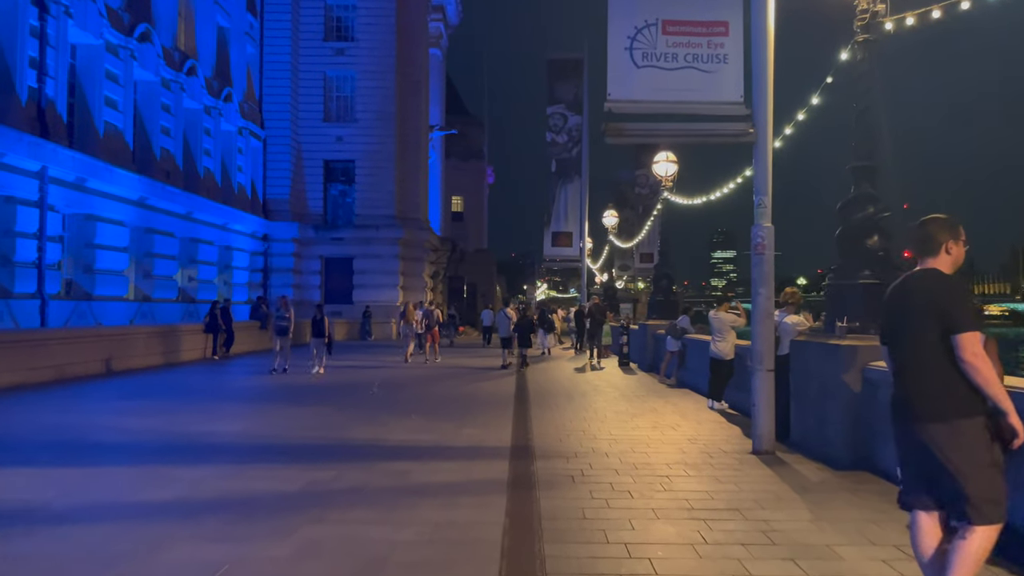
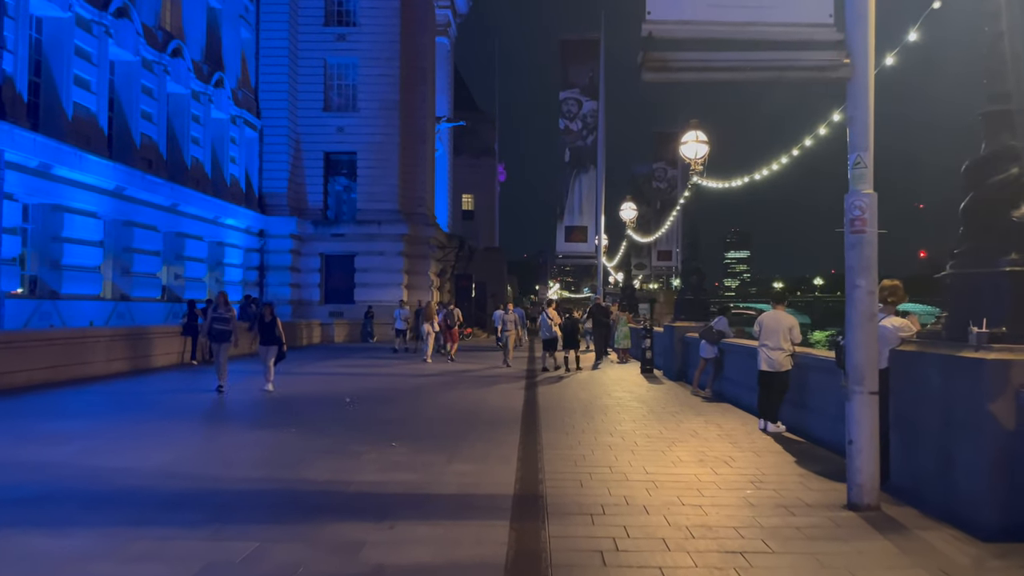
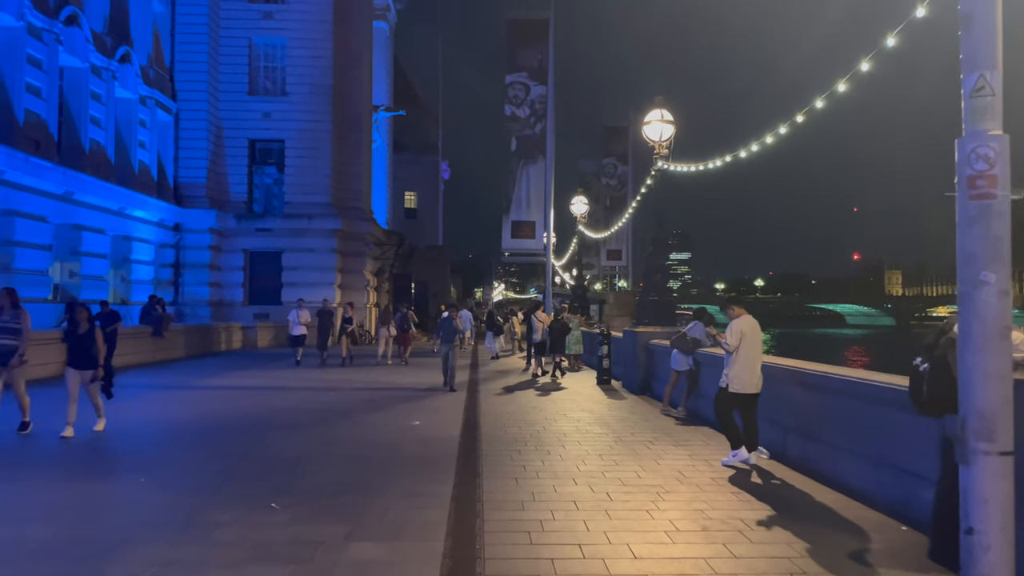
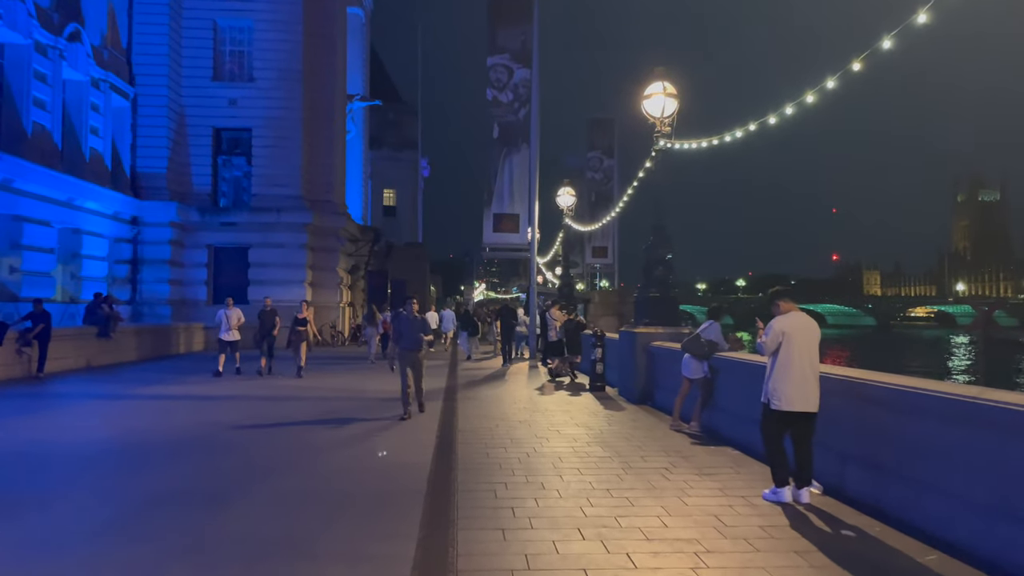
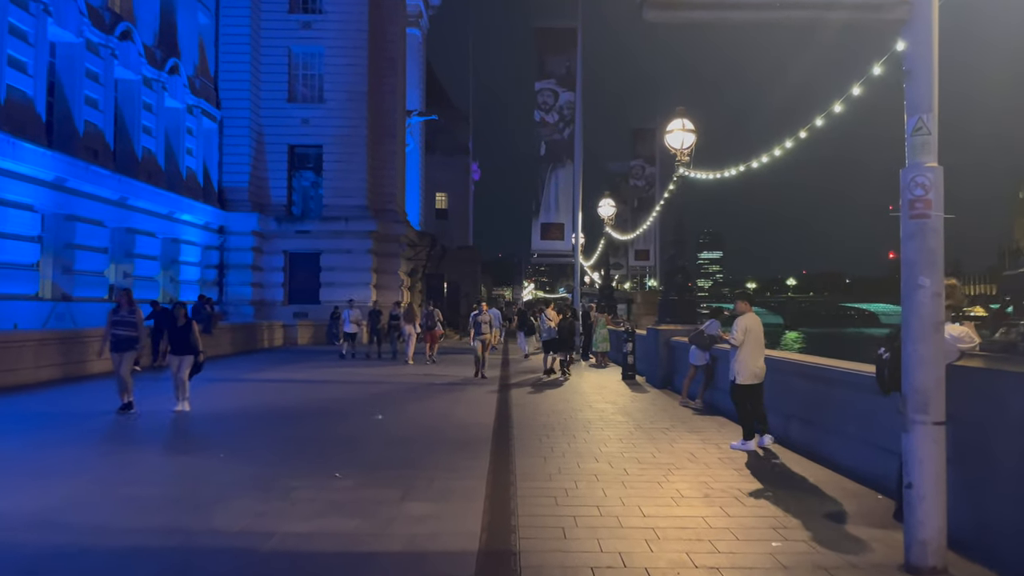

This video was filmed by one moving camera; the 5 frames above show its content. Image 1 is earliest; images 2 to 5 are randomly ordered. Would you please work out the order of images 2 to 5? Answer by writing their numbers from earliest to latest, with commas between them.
2, 5, 3, 4
